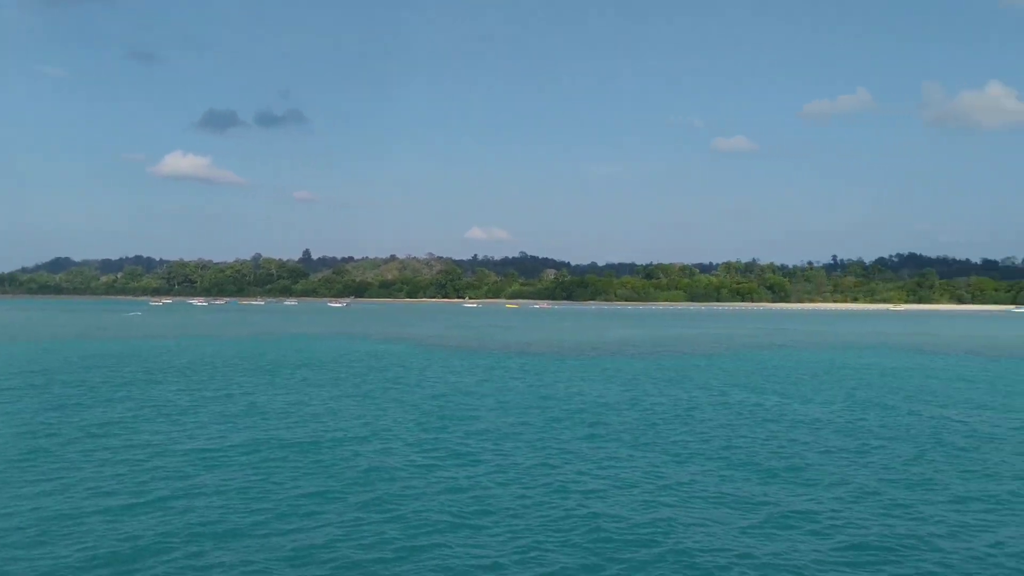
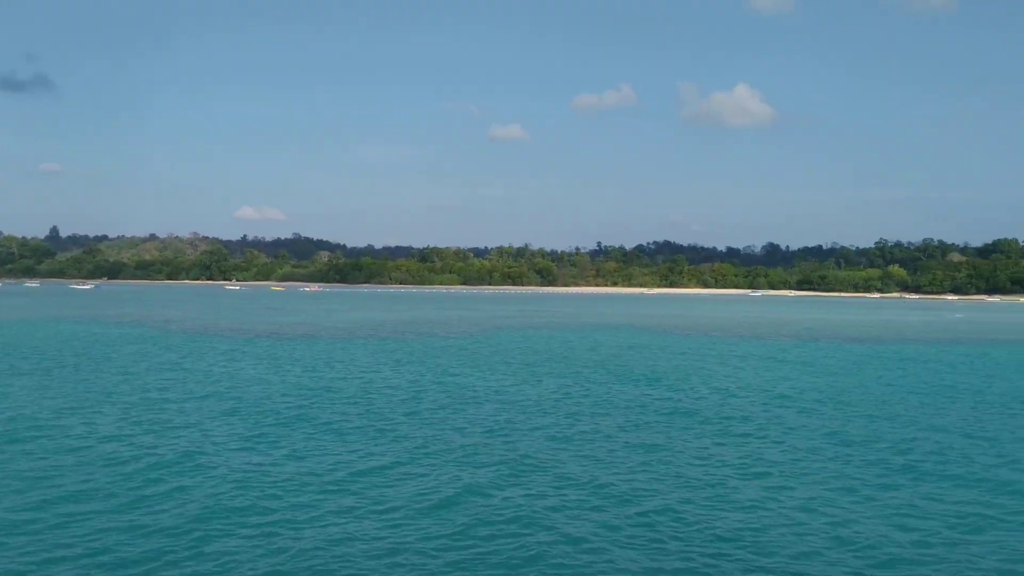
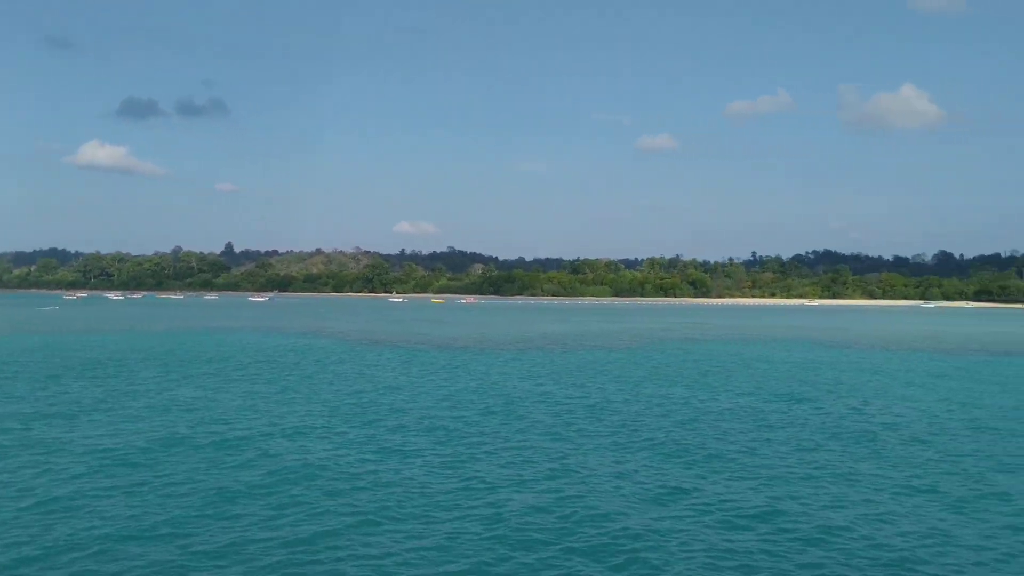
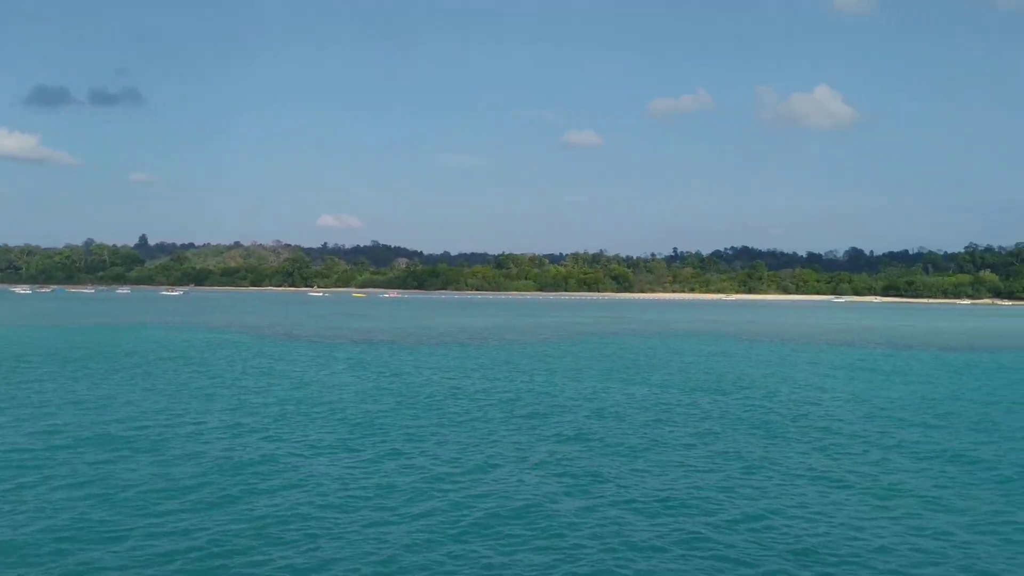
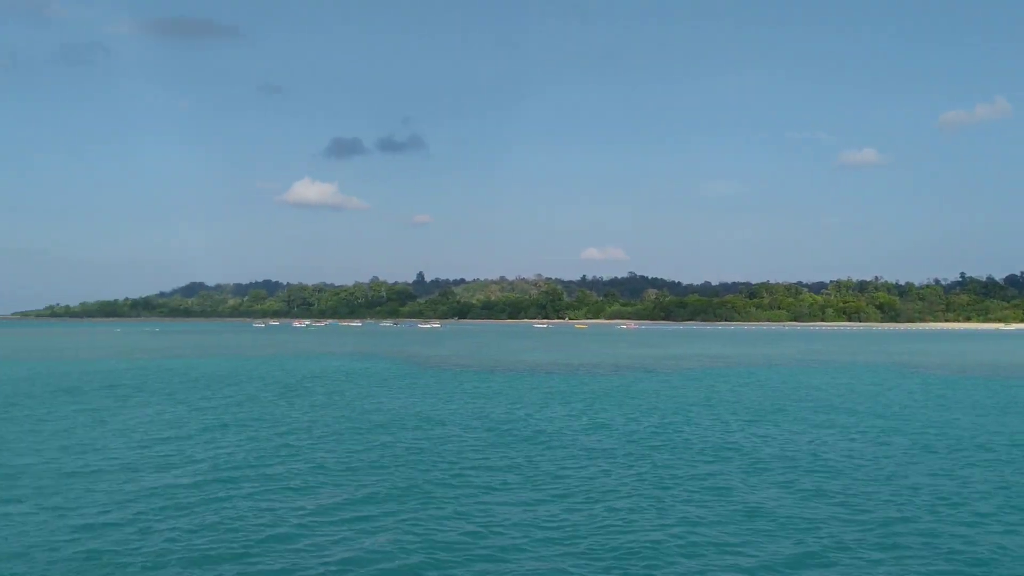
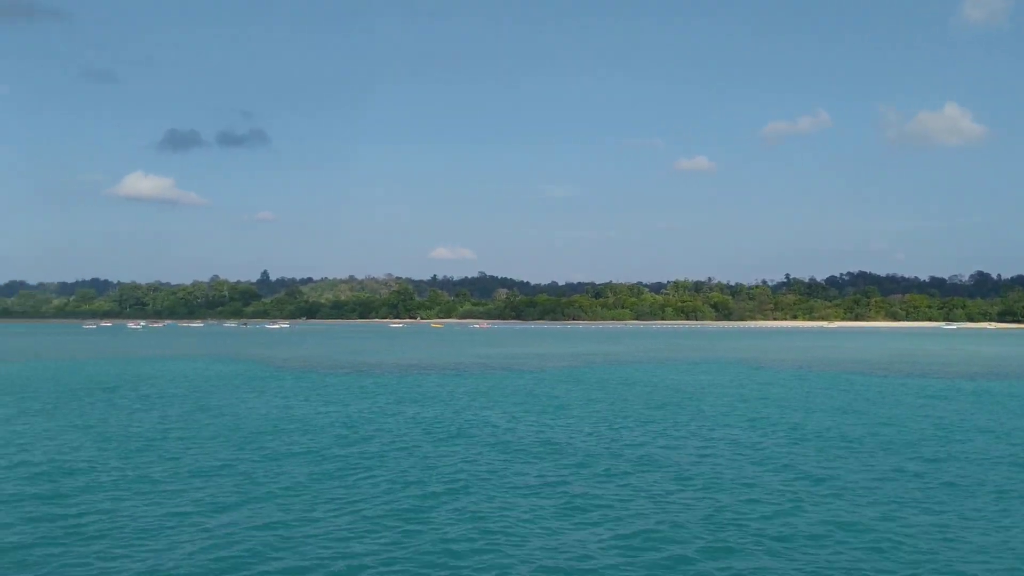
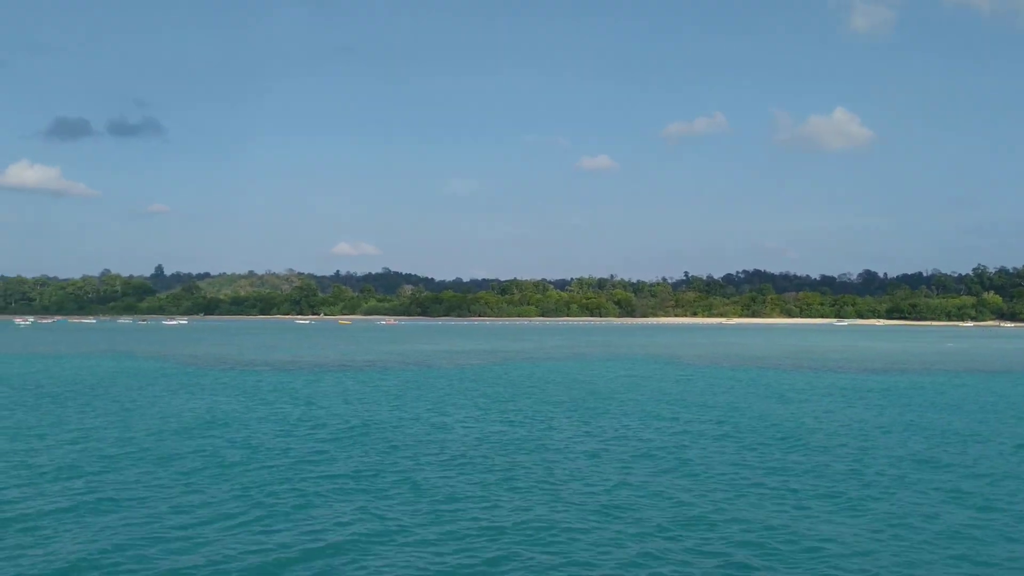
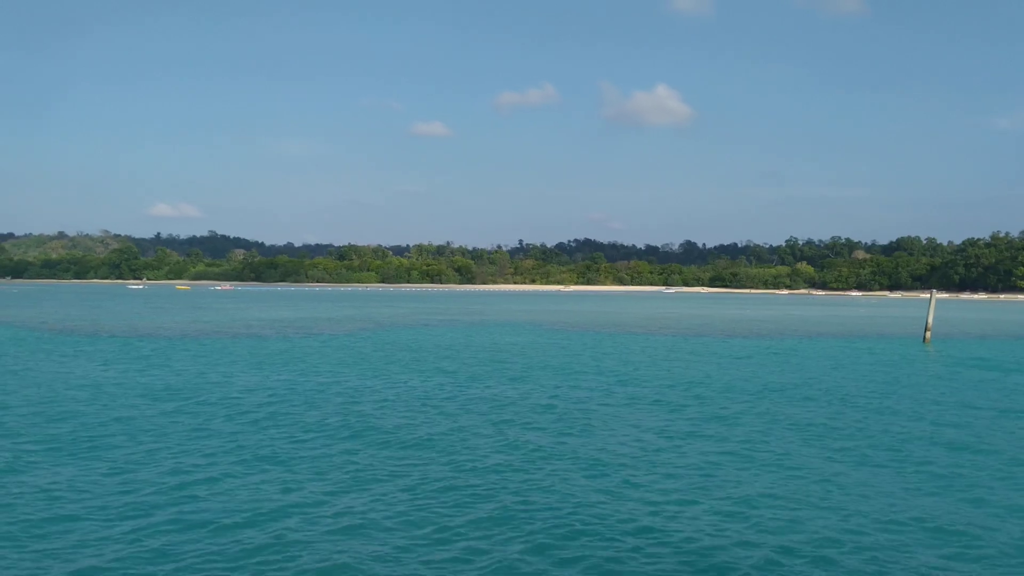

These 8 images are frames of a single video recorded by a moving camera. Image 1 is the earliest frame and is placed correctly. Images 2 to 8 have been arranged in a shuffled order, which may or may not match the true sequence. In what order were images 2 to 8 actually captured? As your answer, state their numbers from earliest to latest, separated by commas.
3, 4, 2, 8, 7, 6, 5
